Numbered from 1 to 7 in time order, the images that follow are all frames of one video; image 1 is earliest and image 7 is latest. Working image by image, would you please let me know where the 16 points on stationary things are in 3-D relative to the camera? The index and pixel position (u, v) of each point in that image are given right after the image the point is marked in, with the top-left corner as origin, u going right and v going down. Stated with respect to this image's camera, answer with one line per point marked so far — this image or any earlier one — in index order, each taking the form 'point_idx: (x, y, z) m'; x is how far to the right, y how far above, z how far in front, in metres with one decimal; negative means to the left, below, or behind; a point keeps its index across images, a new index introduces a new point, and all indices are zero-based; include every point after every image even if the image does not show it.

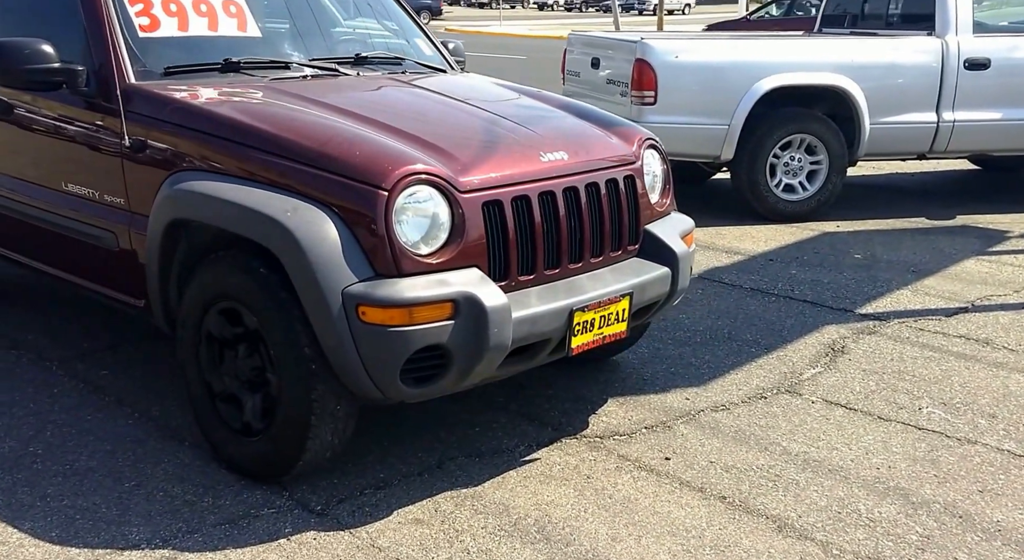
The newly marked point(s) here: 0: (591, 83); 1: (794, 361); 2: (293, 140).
0: (+0.7, +1.5, +8.6) m
1: (+1.4, -0.4, +5.6) m
2: (-0.8, +0.5, +3.9) m
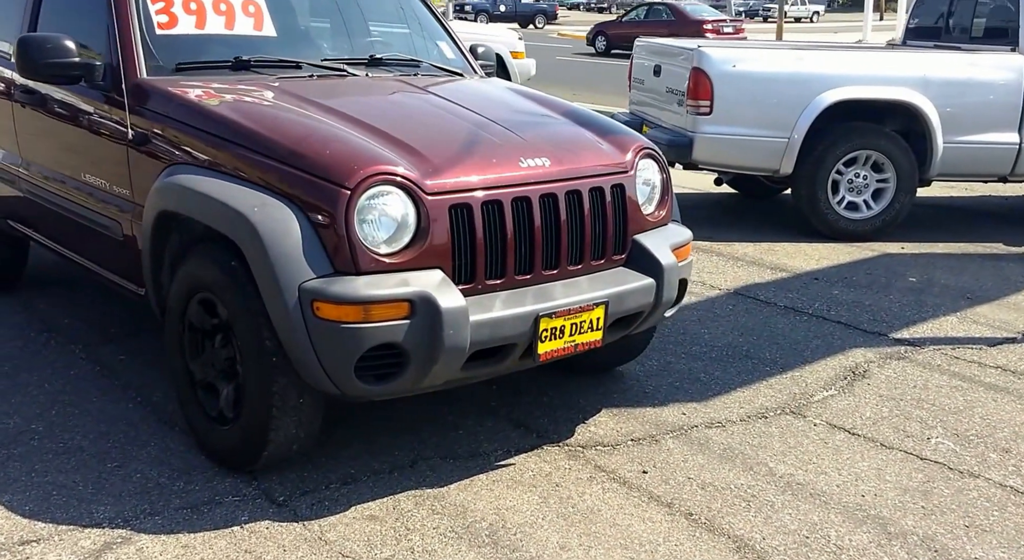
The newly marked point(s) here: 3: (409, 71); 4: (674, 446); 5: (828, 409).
0: (+1.1, +1.4, +8.5) m
1: (+1.5, -0.5, +5.4) m
2: (-0.9, +0.5, +3.9) m
3: (-0.4, +0.9, +4.9) m
4: (+0.7, -0.7, +4.5) m
5: (+1.5, -0.6, +5.2) m
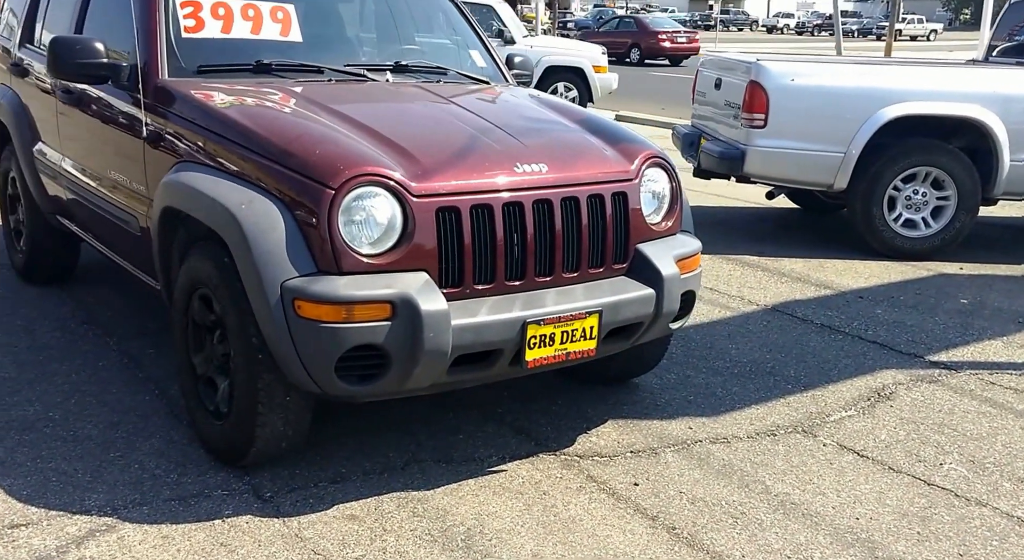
0: (+1.5, +1.3, +8.4) m
1: (+1.5, -0.6, +5.3) m
2: (-0.9, +0.5, +4.1) m
3: (-0.4, +0.9, +4.9) m
4: (+0.7, -0.7, +4.5) m
5: (+1.5, -0.7, +5.1) m
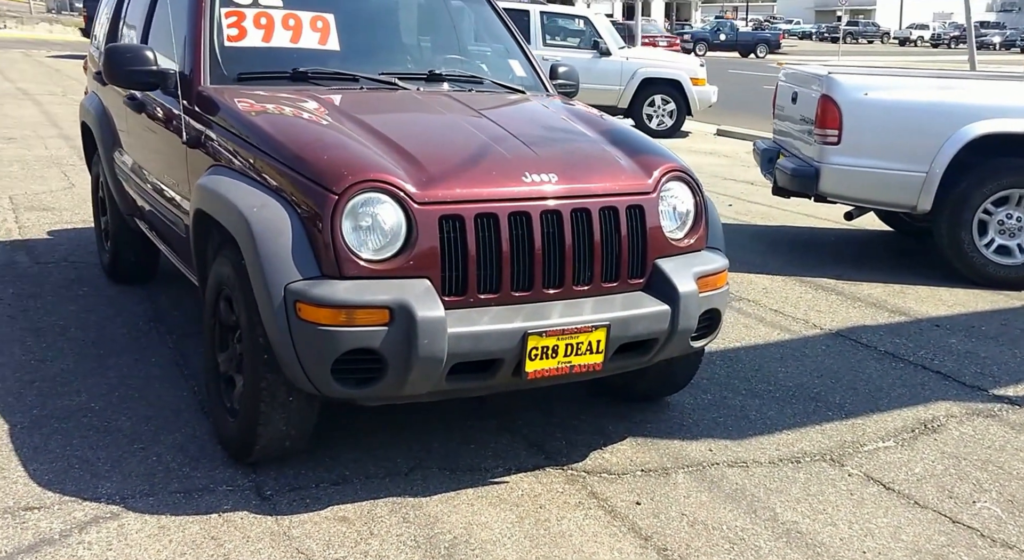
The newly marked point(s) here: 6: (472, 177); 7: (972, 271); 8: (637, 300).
0: (+2.0, +1.2, +8.2) m
1: (+1.6, -0.7, +5.2) m
2: (-0.9, +0.5, +4.2) m
3: (-0.2, +0.9, +5.0) m
4: (+0.7, -0.8, +4.4) m
5: (+1.6, -0.8, +4.9) m
6: (-0.1, +0.4, +4.1) m
7: (+3.4, +0.1, +8.2) m
8: (+0.5, -0.1, +4.3) m
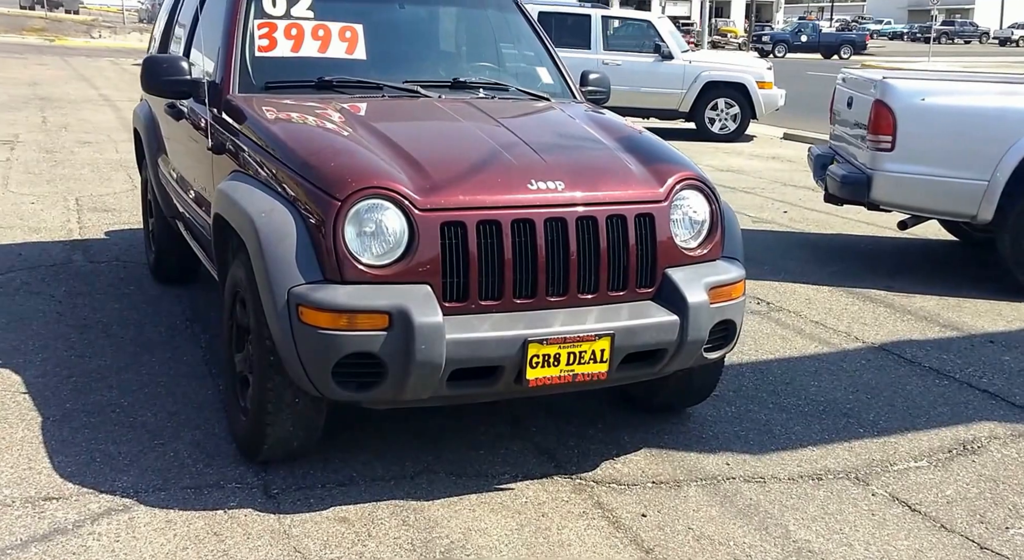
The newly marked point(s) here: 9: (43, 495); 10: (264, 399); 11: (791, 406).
0: (+2.4, +1.1, +8.0) m
1: (+1.7, -0.8, +5.0) m
2: (-0.8, +0.5, +4.2) m
3: (-0.1, +0.8, +5.0) m
4: (+0.7, -0.8, +4.4) m
5: (+1.7, -0.8, +4.7) m
6: (-0.1, +0.3, +4.0) m
7: (+3.7, -0.1, +7.9) m
8: (+0.5, -0.1, +4.3) m
9: (-1.7, -0.8, +4.1) m
10: (-0.9, -0.4, +4.1) m
11: (+1.3, -0.6, +5.2) m
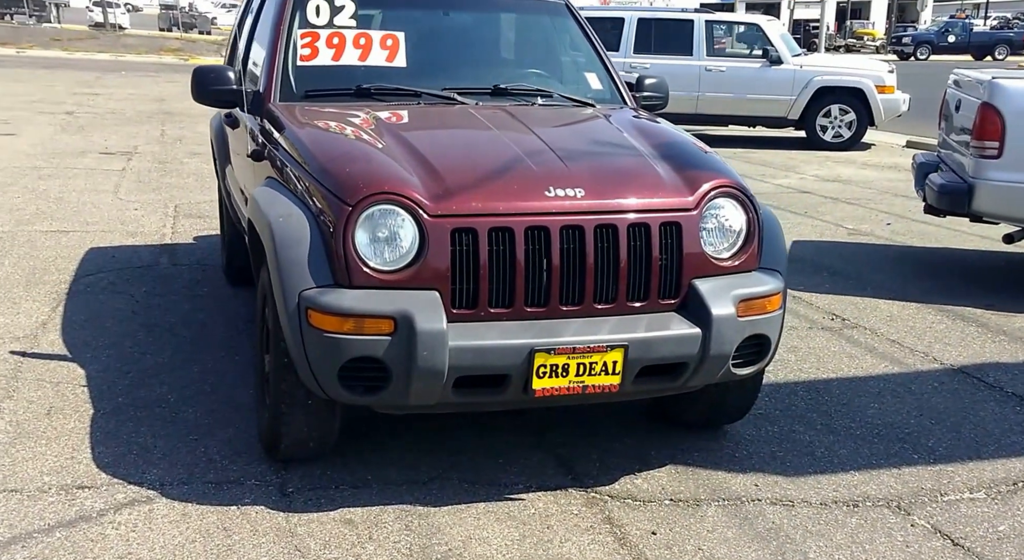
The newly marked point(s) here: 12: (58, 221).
0: (+3.0, +1.0, +7.6) m
1: (+1.9, -0.8, +4.7) m
2: (-0.7, +0.5, +4.3) m
3: (+0.1, +0.8, +5.0) m
4: (+0.8, -0.9, +4.2) m
5: (+1.7, -0.9, +4.5) m
6: (-0.1, +0.3, +4.0) m
7: (+4.3, -0.2, +7.3) m
8: (+0.6, -0.2, +4.2) m
9: (-1.7, -0.8, +4.3) m
10: (-0.9, -0.4, +4.2) m
11: (+1.5, -0.7, +5.0) m
12: (-2.9, +0.4, +7.0) m
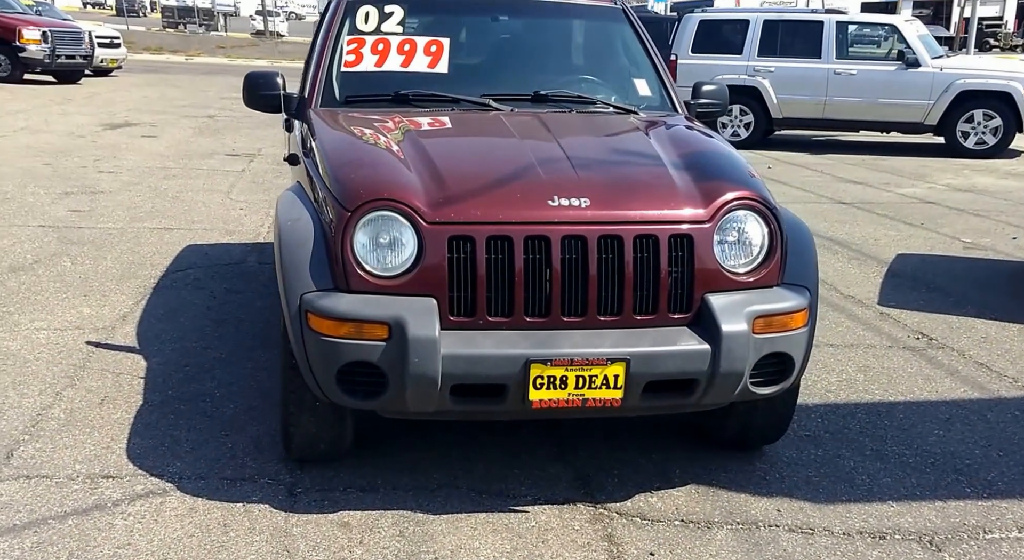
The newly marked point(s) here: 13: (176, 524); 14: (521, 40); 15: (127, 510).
0: (+3.6, +0.9, +7.0) m
1: (+1.9, -0.9, +4.3) m
2: (-0.7, +0.5, +4.4) m
3: (+0.3, +0.8, +4.9) m
4: (+0.8, -0.9, +4.0) m
5: (+1.8, -1.0, +4.1) m
6: (-0.1, +0.3, +4.0) m
7: (+4.8, -0.3, +6.5) m
8: (+0.6, -0.2, +4.0) m
9: (-1.6, -0.8, +4.5) m
10: (-0.8, -0.4, +4.3) m
11: (+1.6, -0.7, +4.7) m
12: (-2.3, +0.4, +7.5) m
13: (-1.2, -0.9, +4.1) m
14: (+0.1, +1.1, +5.1) m
15: (-1.4, -0.8, +4.2) m
